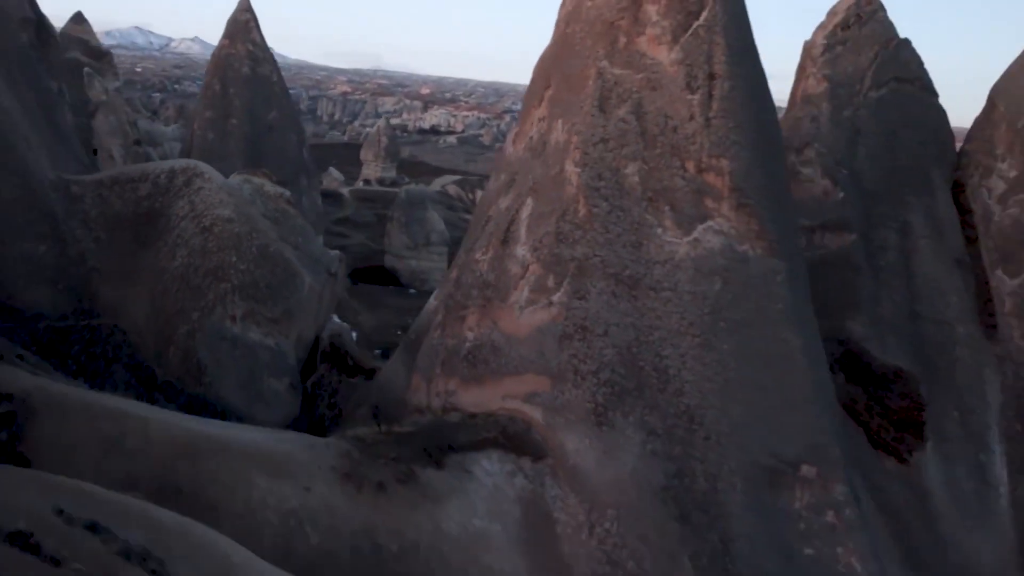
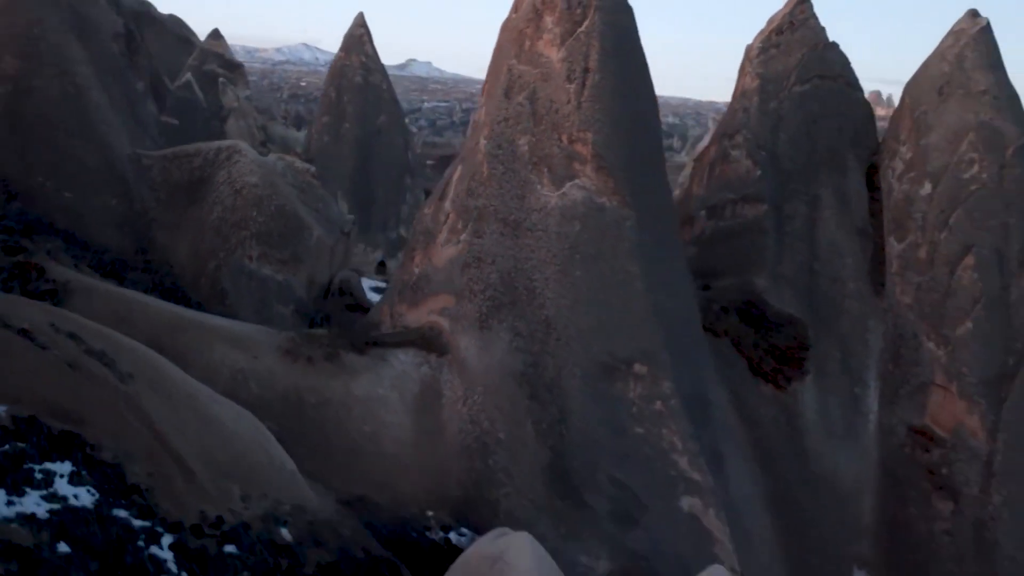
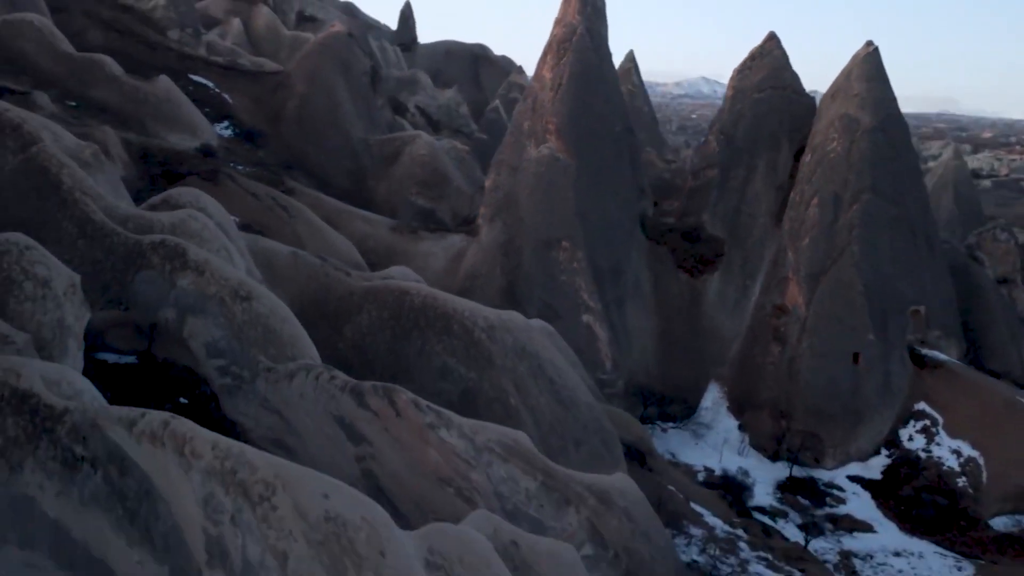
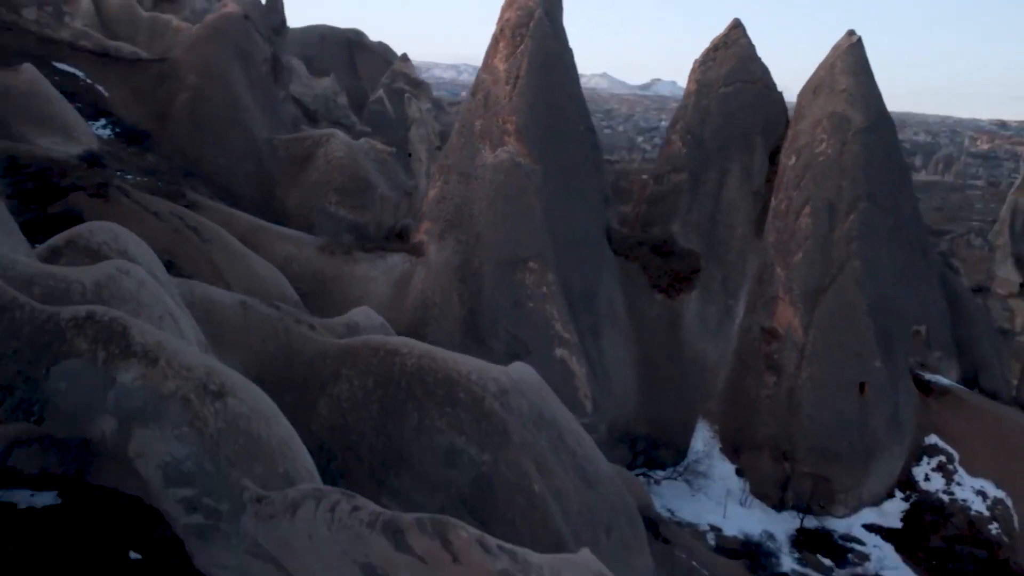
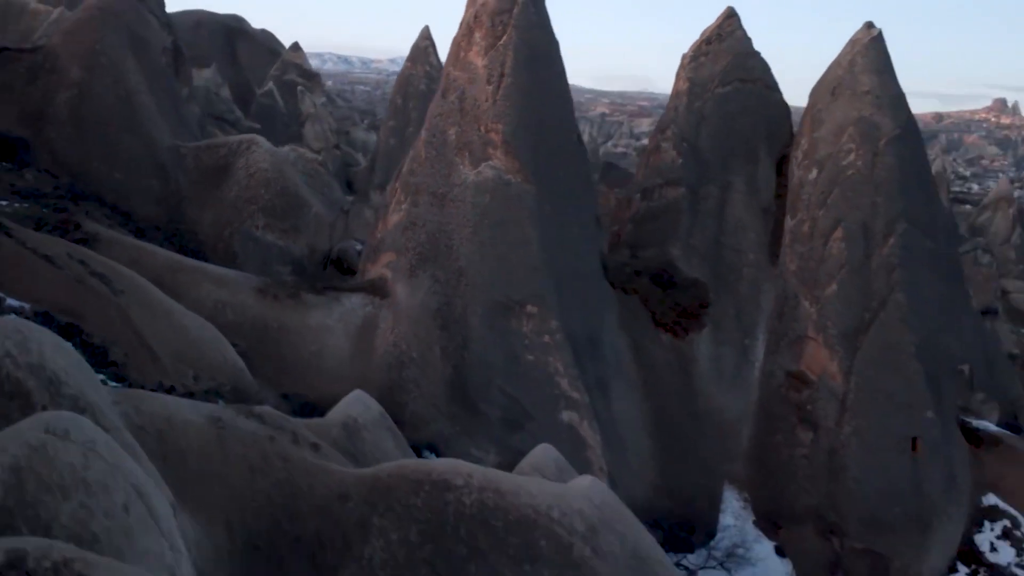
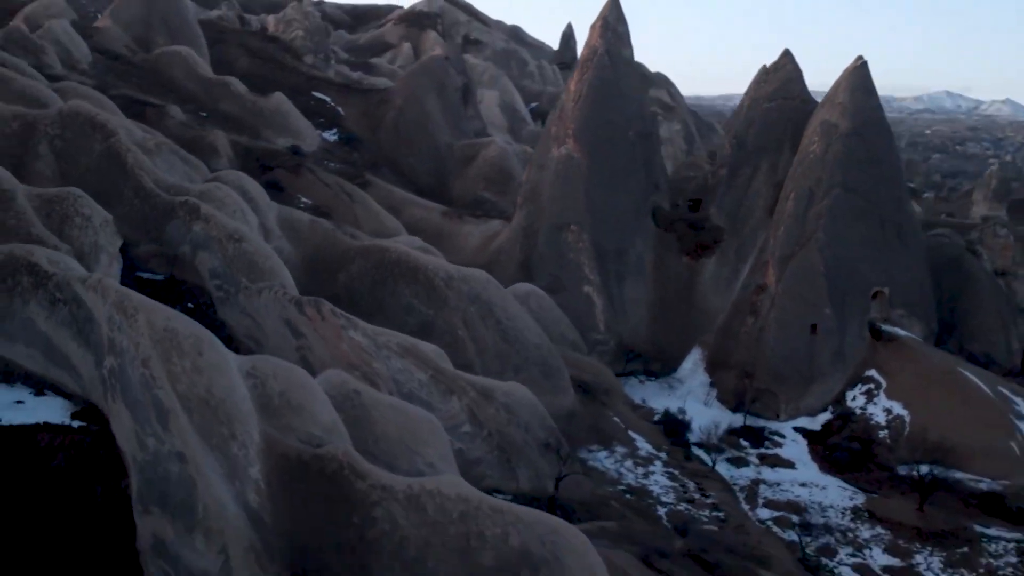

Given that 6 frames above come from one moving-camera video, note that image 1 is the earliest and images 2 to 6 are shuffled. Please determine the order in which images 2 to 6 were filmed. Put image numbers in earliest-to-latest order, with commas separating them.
2, 5, 4, 3, 6
